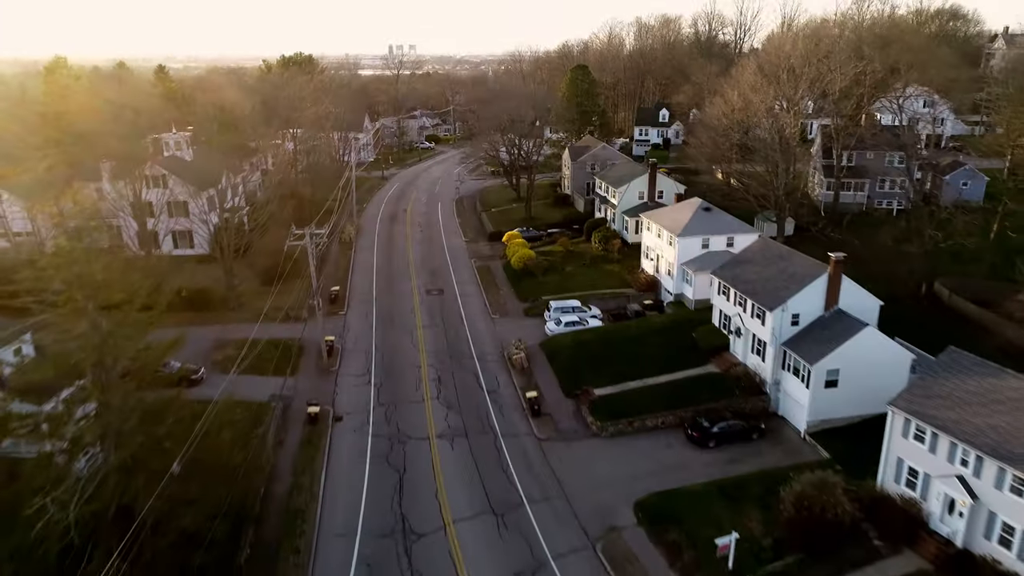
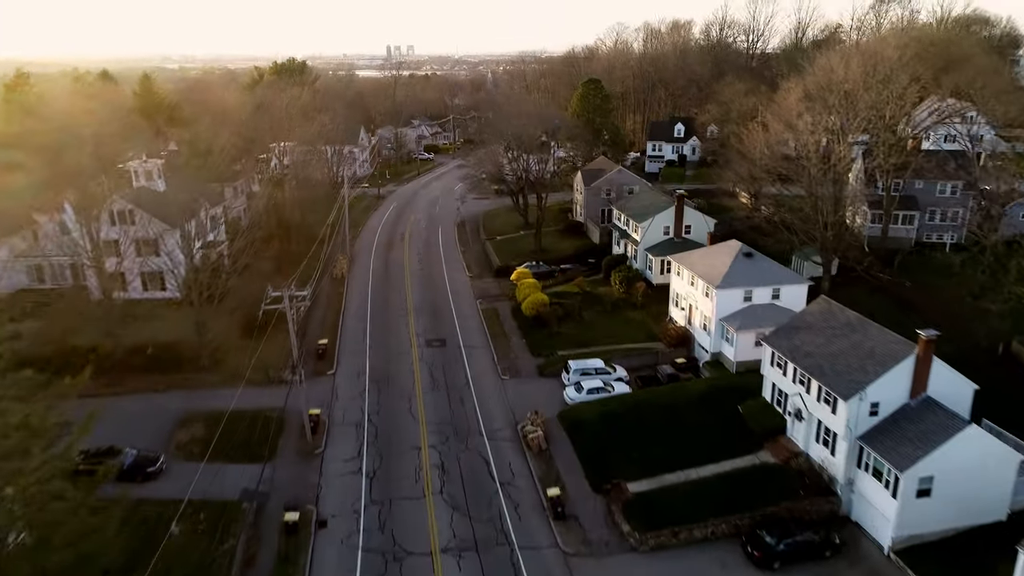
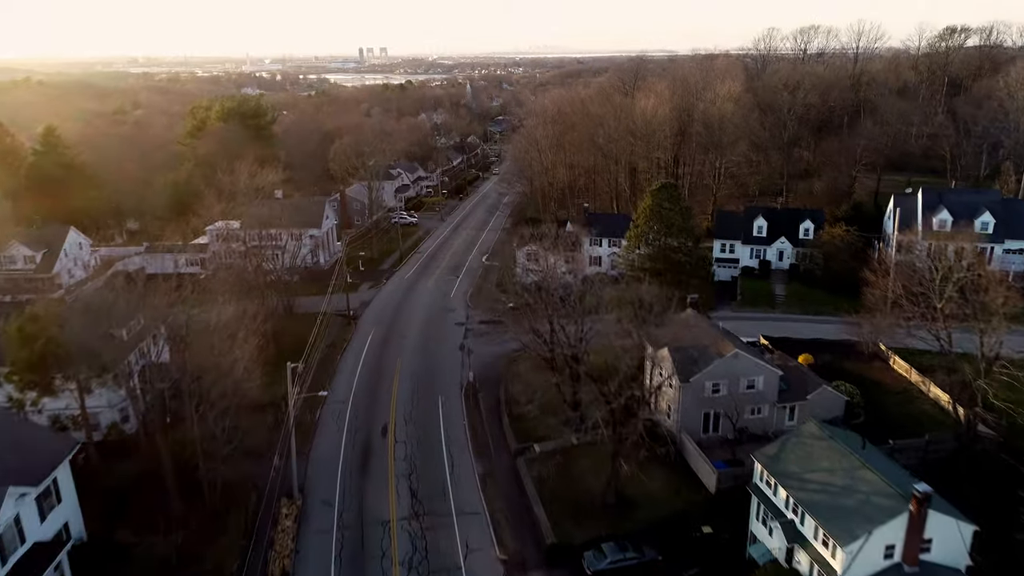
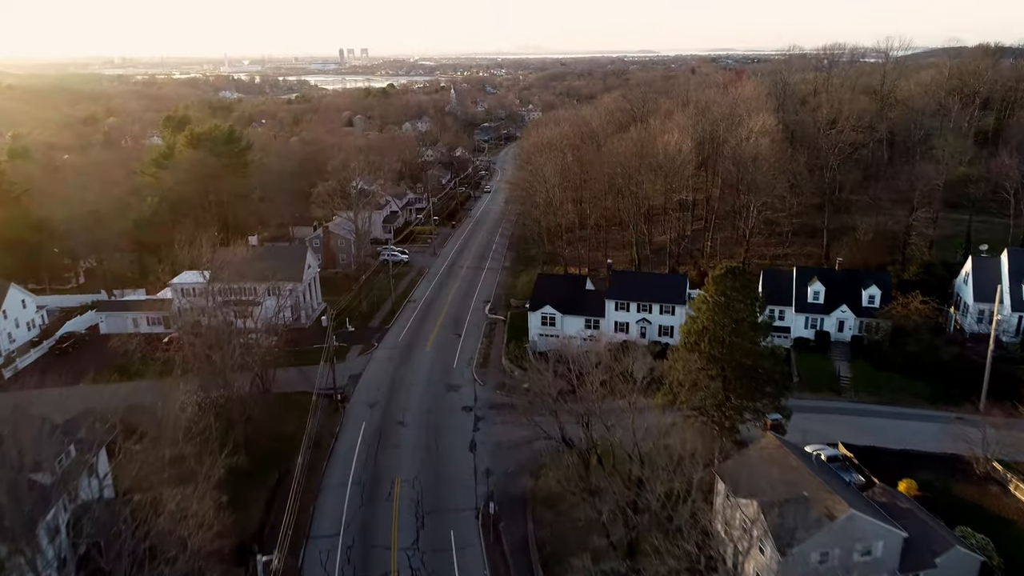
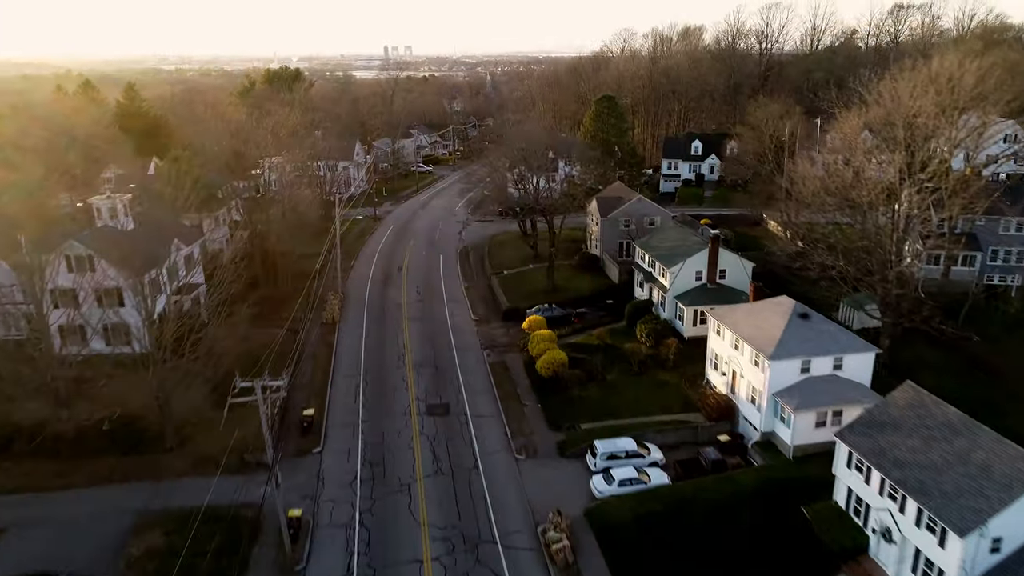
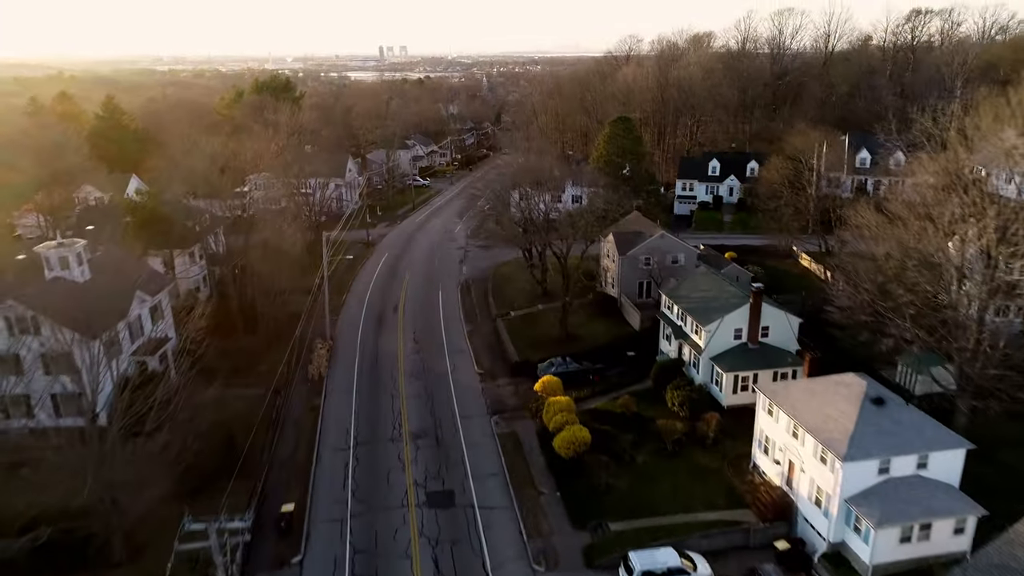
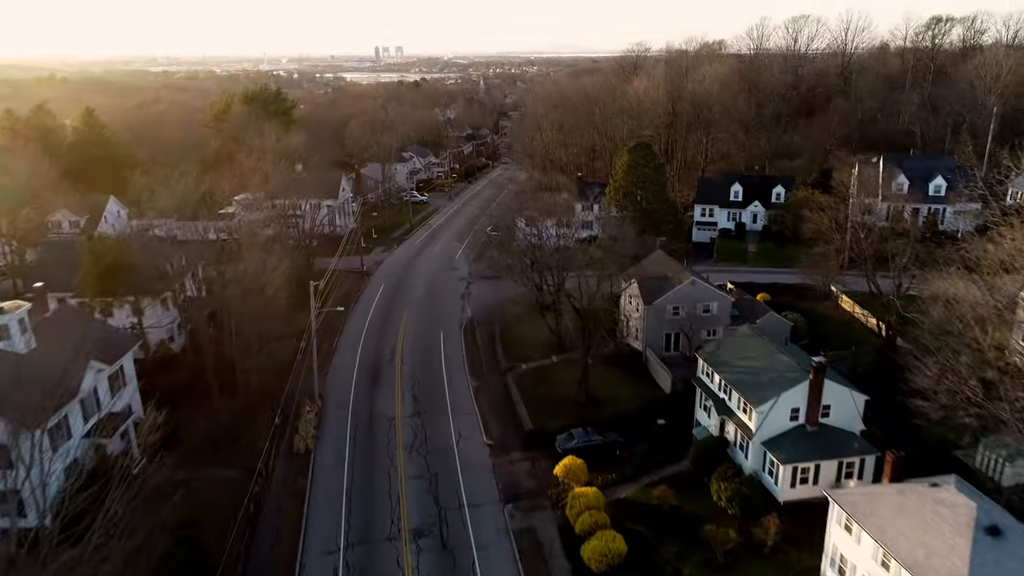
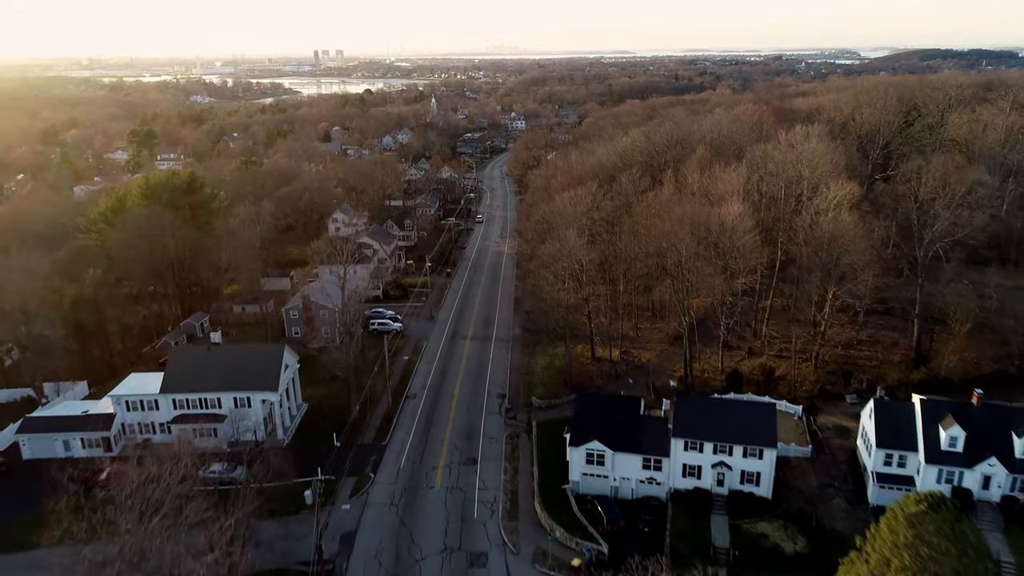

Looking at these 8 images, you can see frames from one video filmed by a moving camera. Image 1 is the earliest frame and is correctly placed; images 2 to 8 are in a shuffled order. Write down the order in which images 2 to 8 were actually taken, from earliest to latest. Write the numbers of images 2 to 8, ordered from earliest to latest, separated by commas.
2, 5, 6, 7, 3, 4, 8
